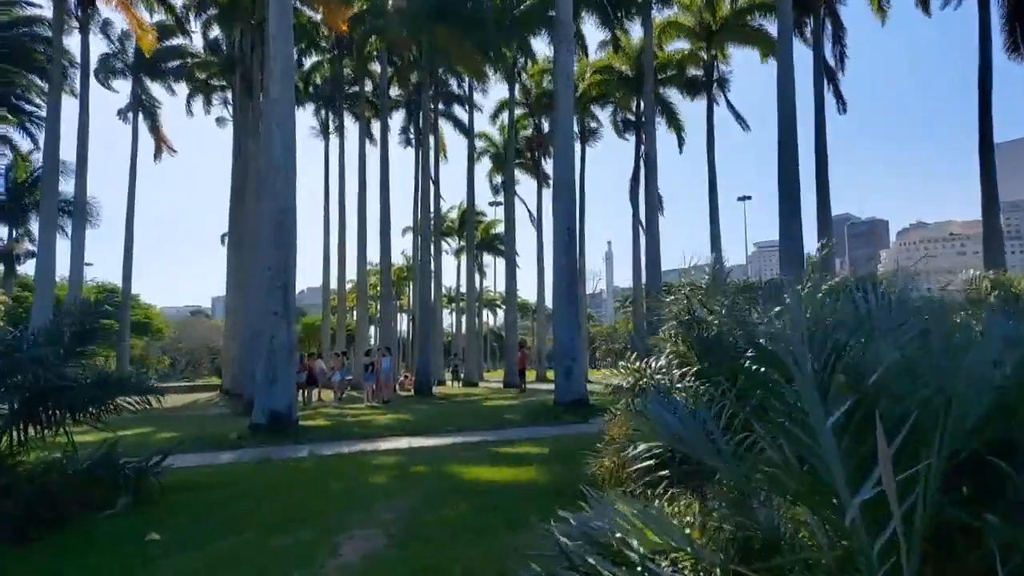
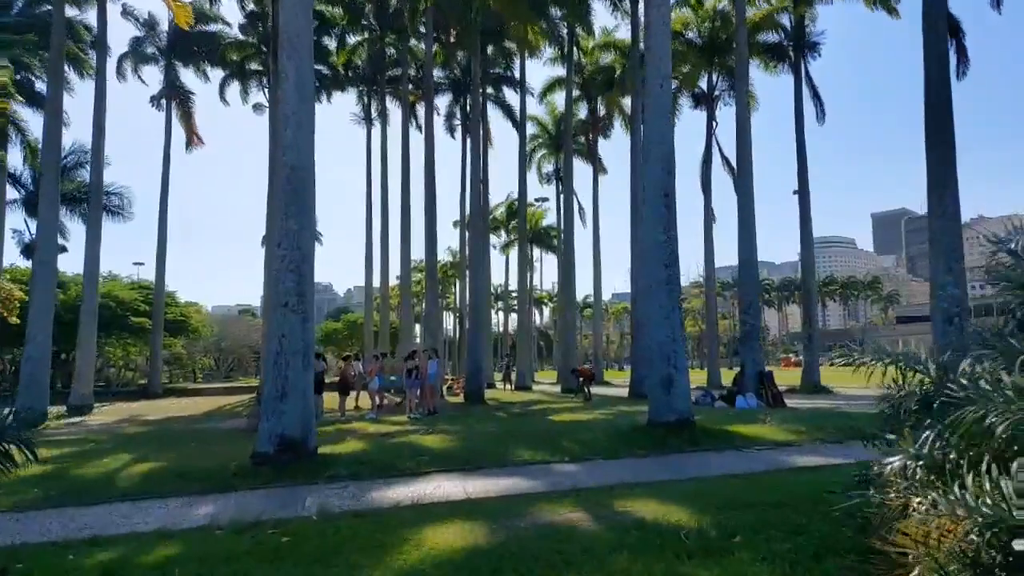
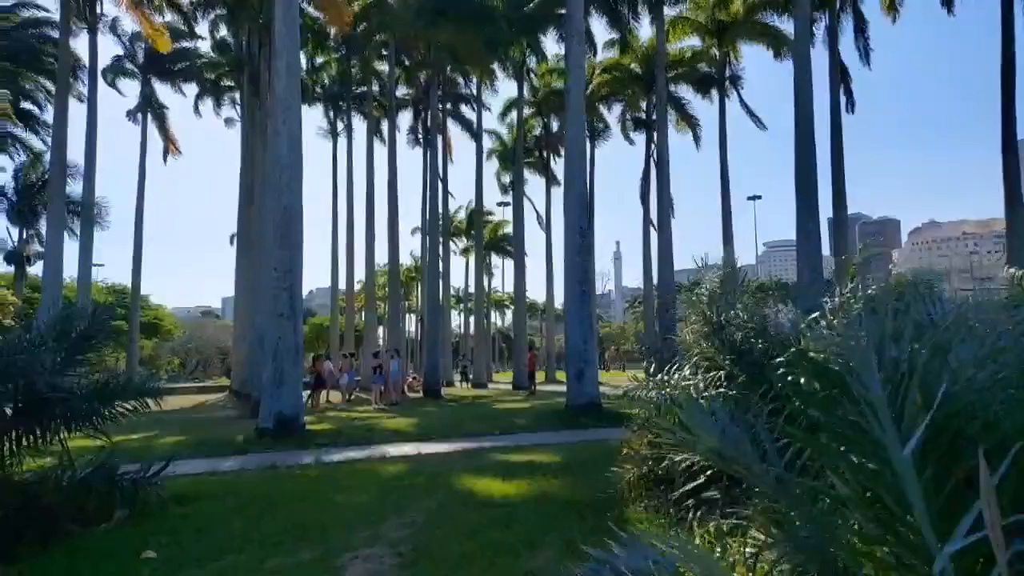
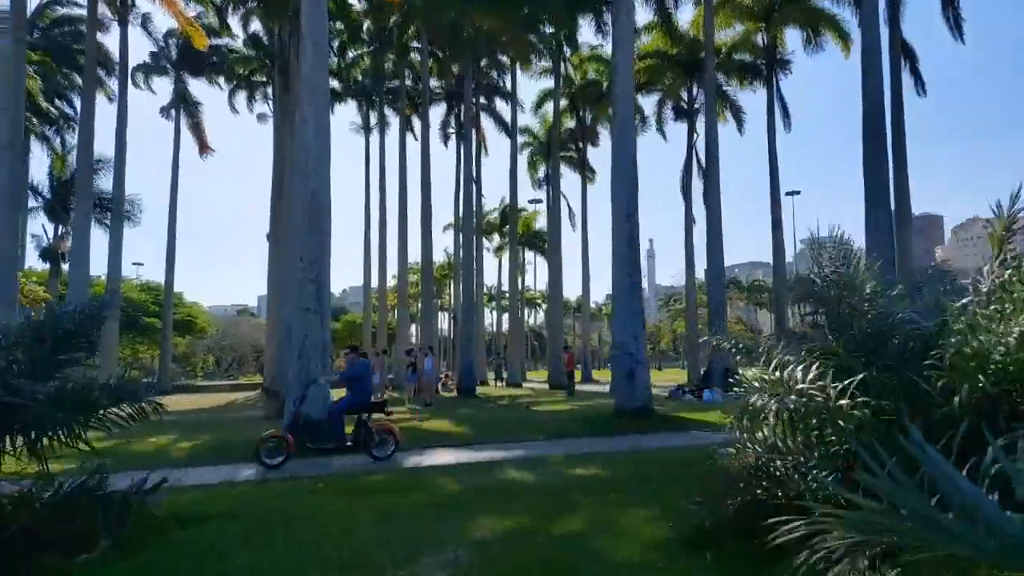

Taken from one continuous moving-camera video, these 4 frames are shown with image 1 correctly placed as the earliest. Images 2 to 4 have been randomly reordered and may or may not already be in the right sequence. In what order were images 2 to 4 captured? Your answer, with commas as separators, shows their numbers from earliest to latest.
3, 4, 2
